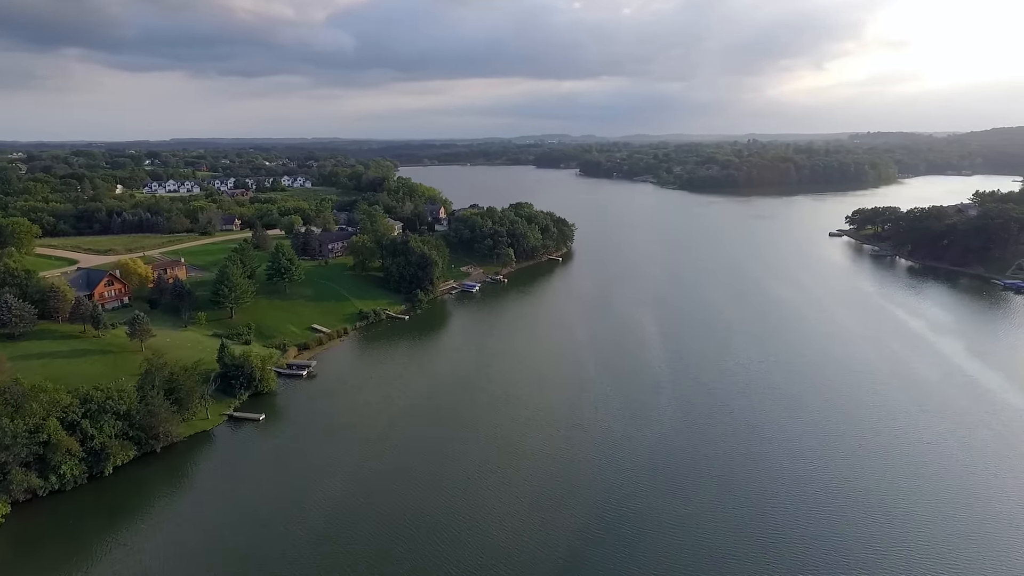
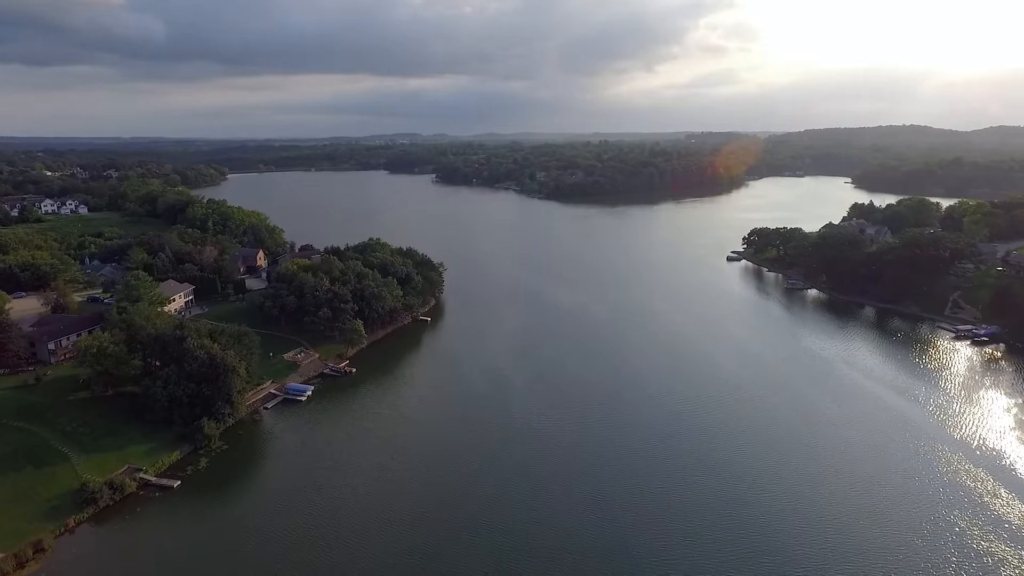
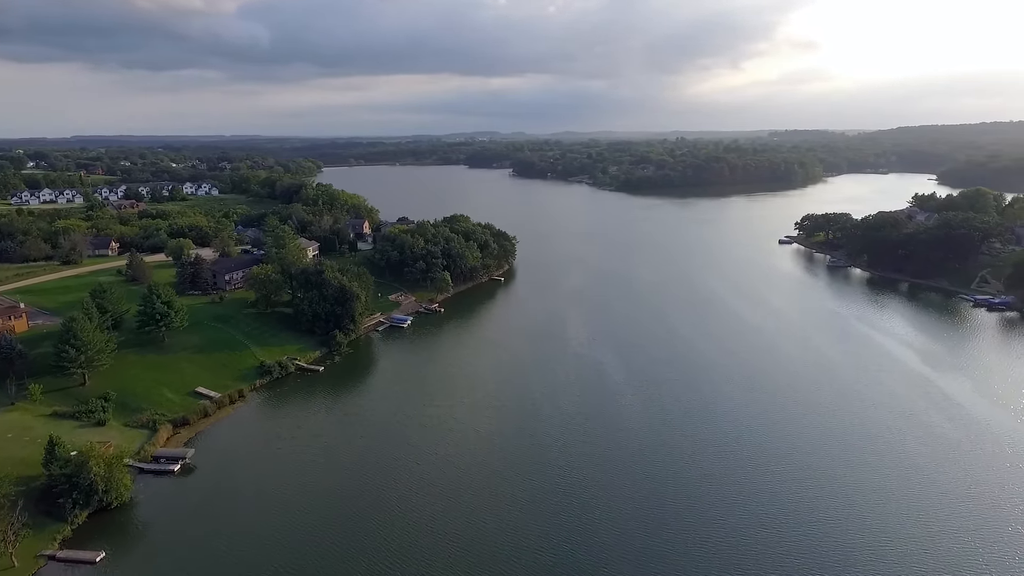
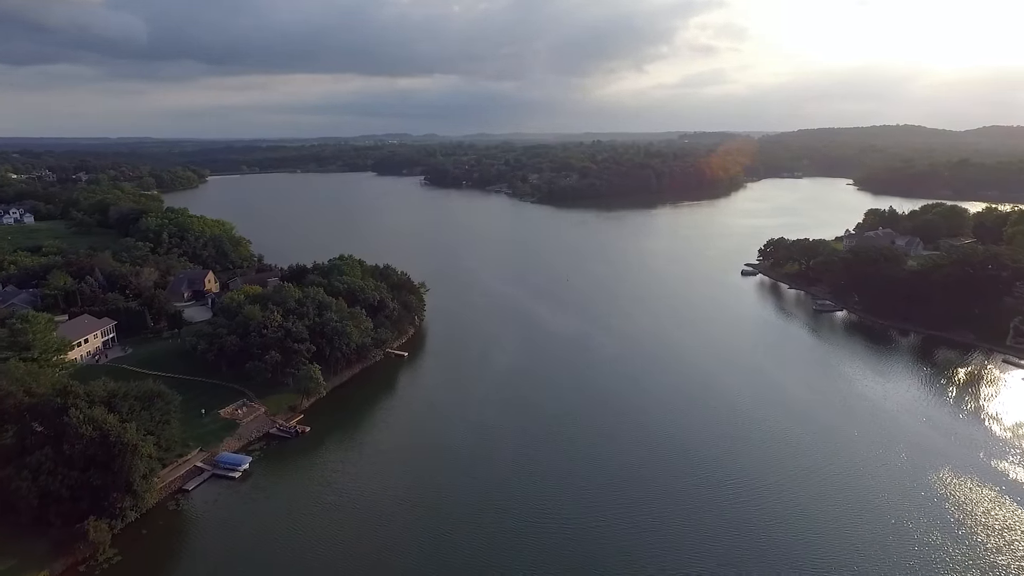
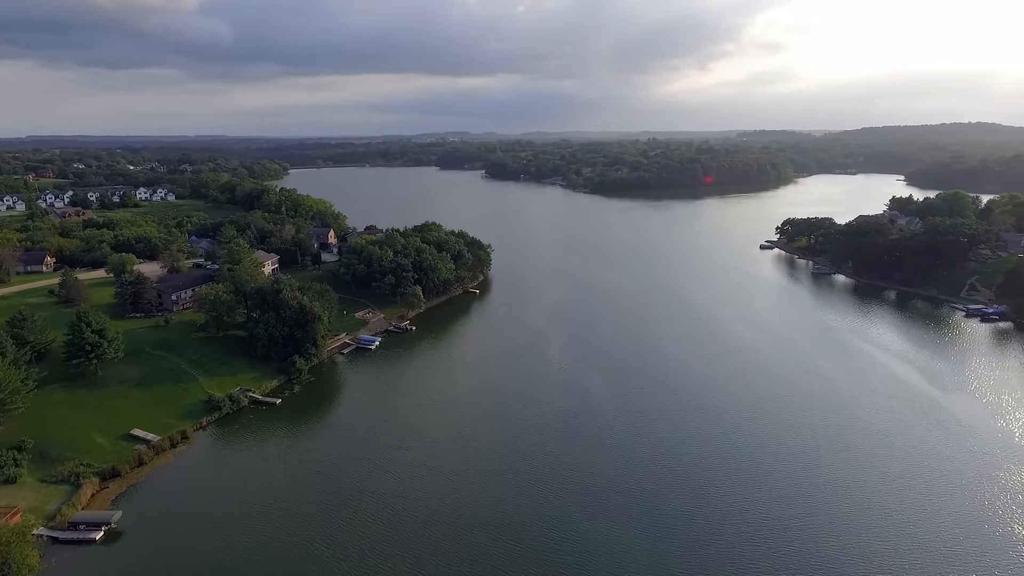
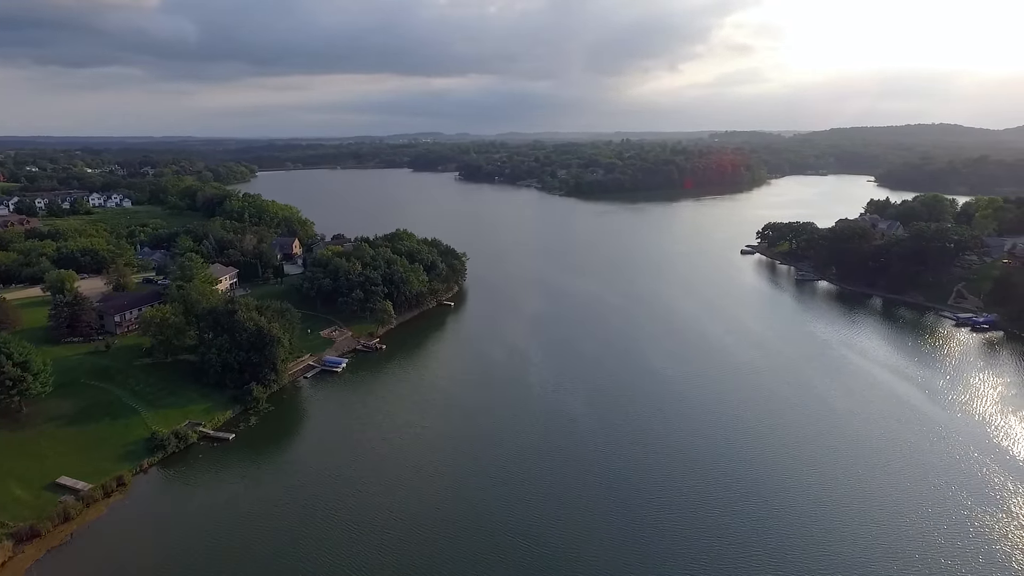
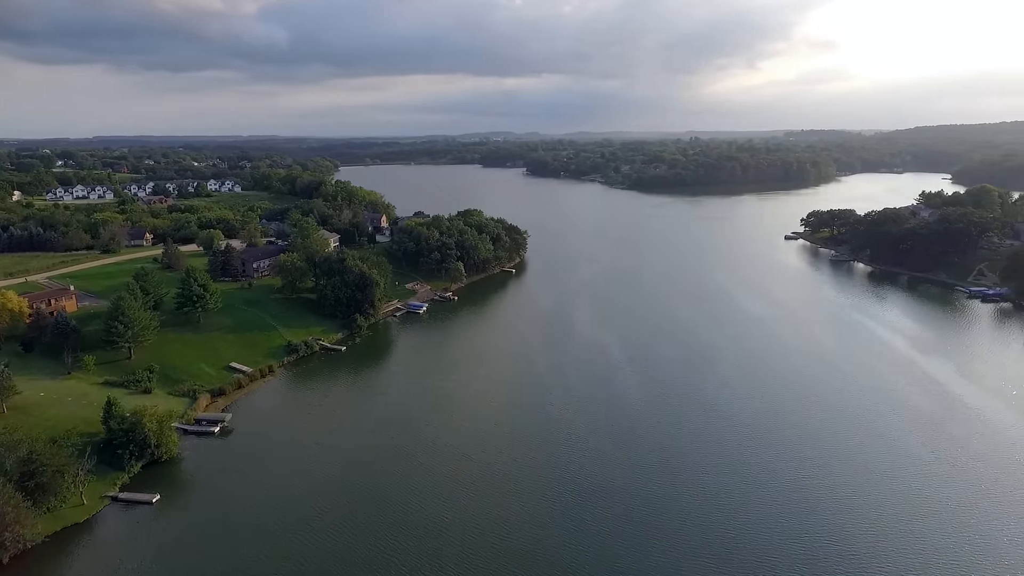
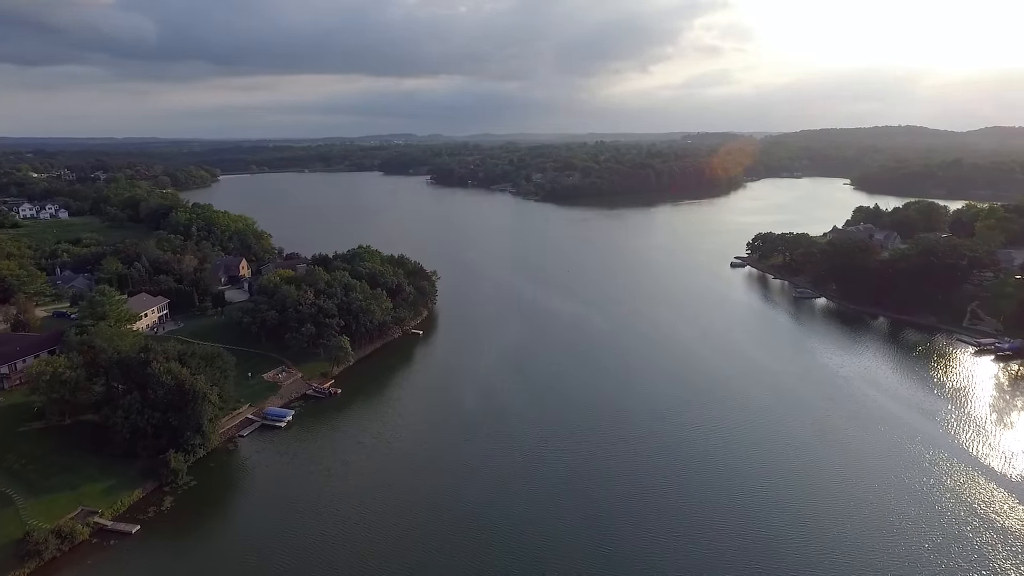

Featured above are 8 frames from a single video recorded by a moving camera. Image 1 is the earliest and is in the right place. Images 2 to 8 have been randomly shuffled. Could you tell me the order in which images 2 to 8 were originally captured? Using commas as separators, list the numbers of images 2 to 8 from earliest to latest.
7, 3, 5, 6, 2, 8, 4
